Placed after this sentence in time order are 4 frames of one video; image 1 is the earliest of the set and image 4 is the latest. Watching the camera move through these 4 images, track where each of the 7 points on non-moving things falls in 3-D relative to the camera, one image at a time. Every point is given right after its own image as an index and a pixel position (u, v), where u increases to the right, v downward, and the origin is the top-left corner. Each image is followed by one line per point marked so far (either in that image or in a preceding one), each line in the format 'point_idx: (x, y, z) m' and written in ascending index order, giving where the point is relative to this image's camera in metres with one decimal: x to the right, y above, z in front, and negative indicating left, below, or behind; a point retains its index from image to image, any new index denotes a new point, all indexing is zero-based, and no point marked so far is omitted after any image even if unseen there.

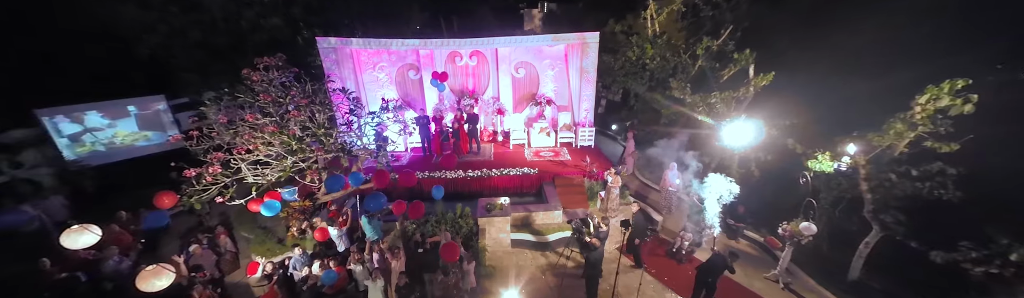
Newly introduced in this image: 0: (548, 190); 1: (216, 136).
0: (+0.8, -0.9, +6.1) m
1: (-4.8, +0.2, +4.5) m
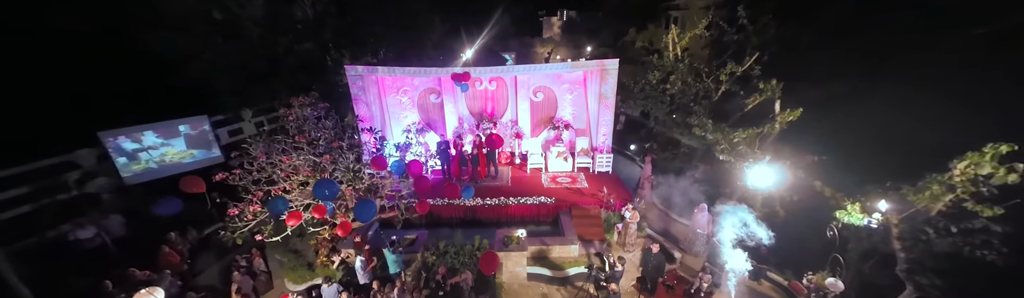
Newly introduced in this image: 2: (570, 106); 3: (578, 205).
0: (+1.2, -1.6, +6.2) m
1: (-4.5, -0.4, +4.8) m
2: (+1.7, +1.2, +7.9) m
3: (+1.6, -1.3, +6.5) m
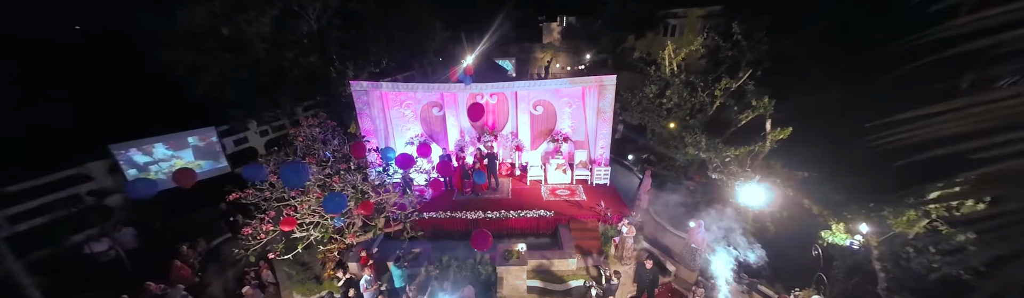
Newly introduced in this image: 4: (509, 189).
0: (+1.2, -2.0, +6.4) m
1: (-4.4, -0.8, +5.0) m
2: (+1.7, +0.9, +8.1) m
3: (+1.6, -1.7, +6.7) m
4: (-0.1, -1.1, +7.9) m
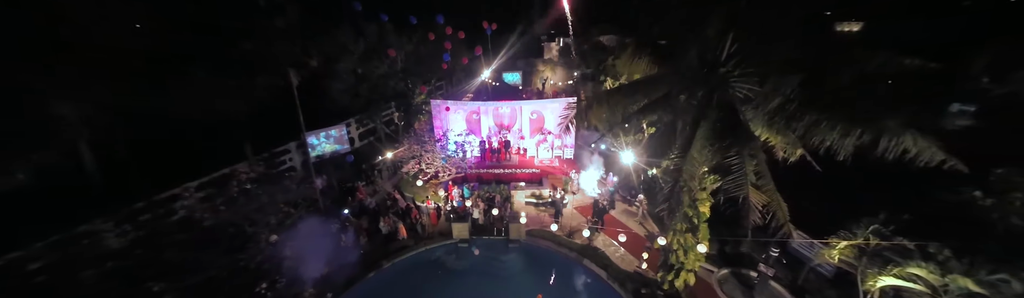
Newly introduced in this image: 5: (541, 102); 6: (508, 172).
0: (+1.5, -1.4, +12.5) m
1: (-4.2, -0.2, +11.3) m
2: (+2.0, +1.4, +14.2) m
3: (+1.8, -1.1, +12.8) m
4: (+0.2, -0.6, +14.1) m
5: (+1.4, +2.2, +13.8) m
6: (-0.2, -1.1, +12.8) m
